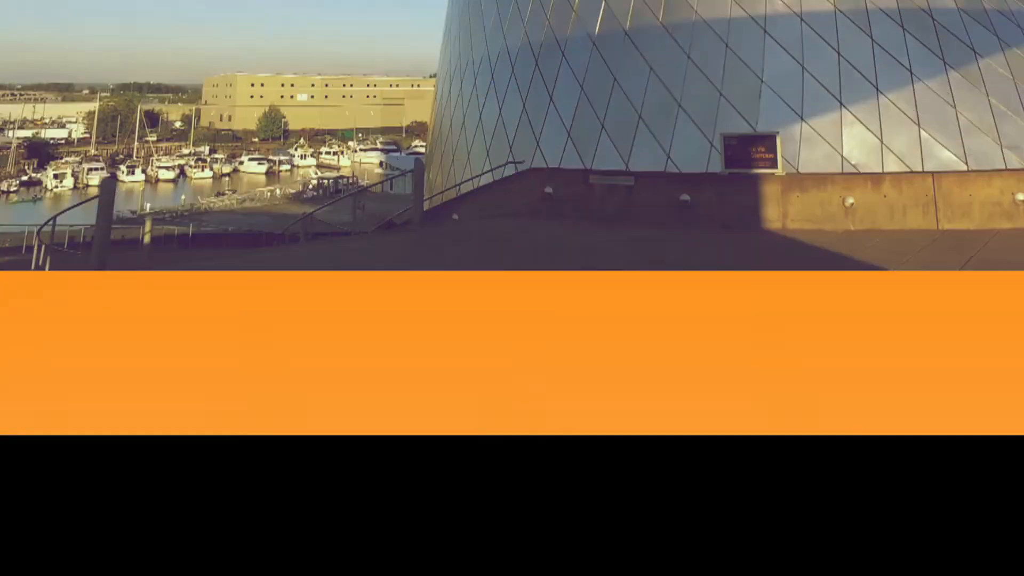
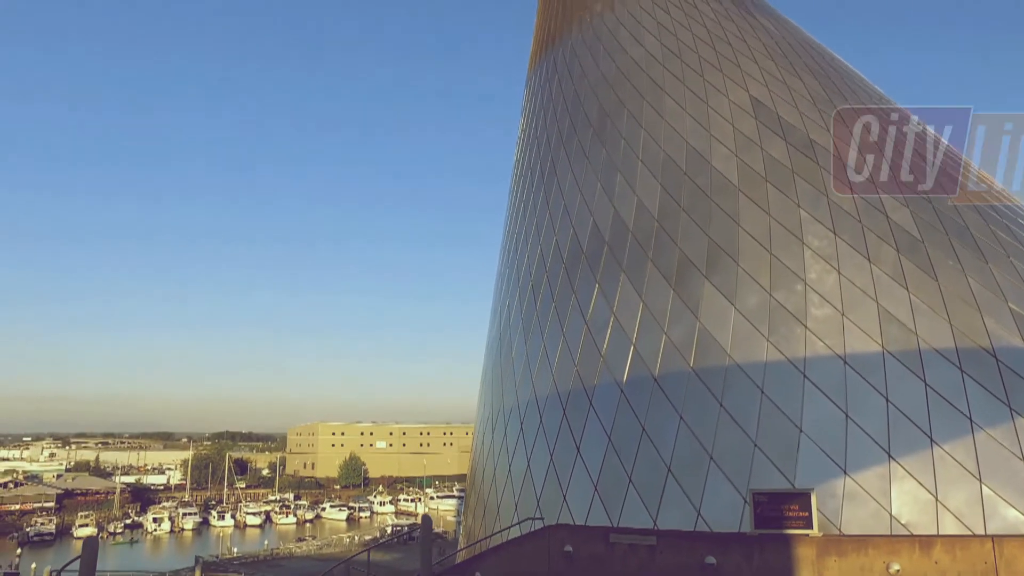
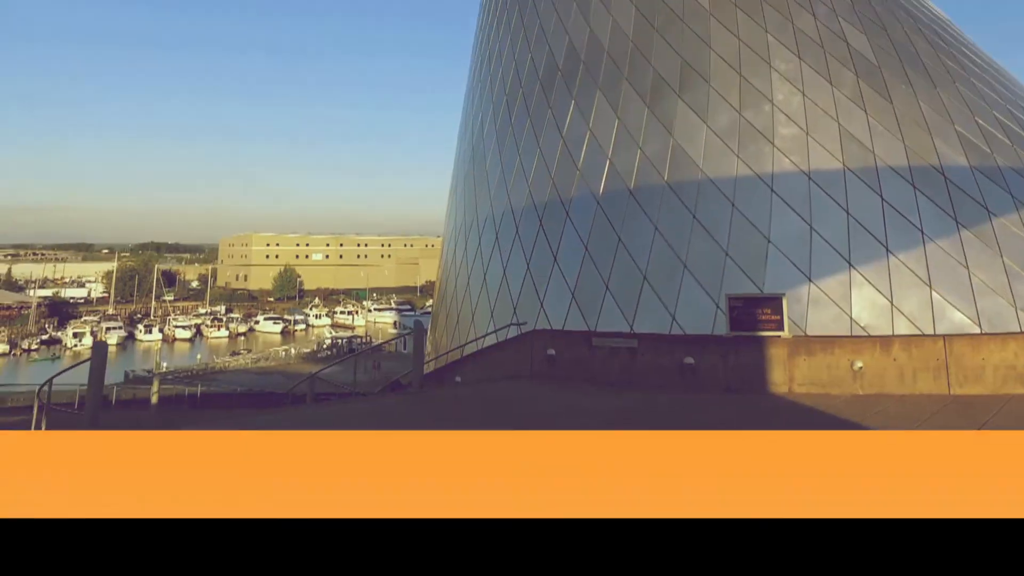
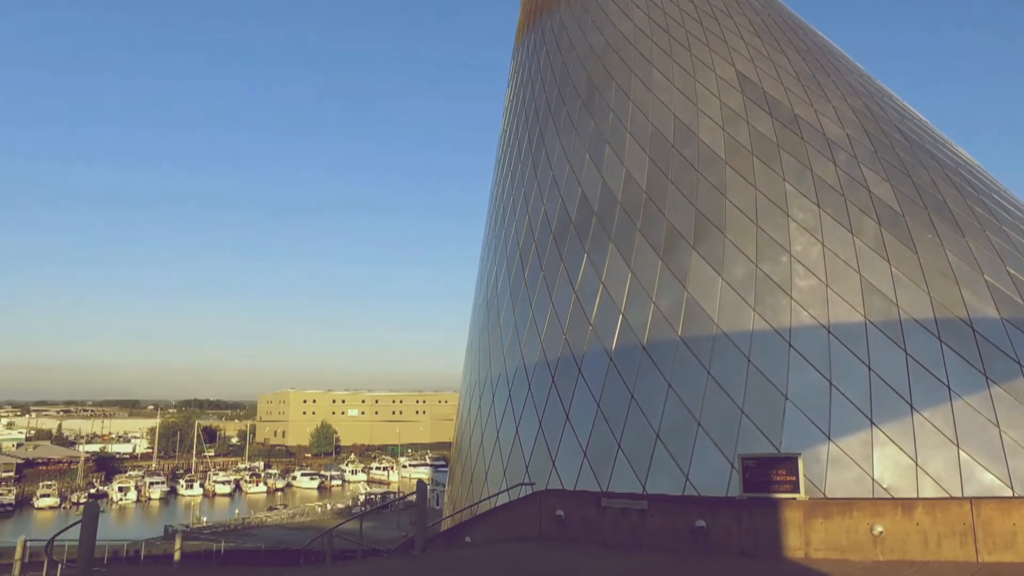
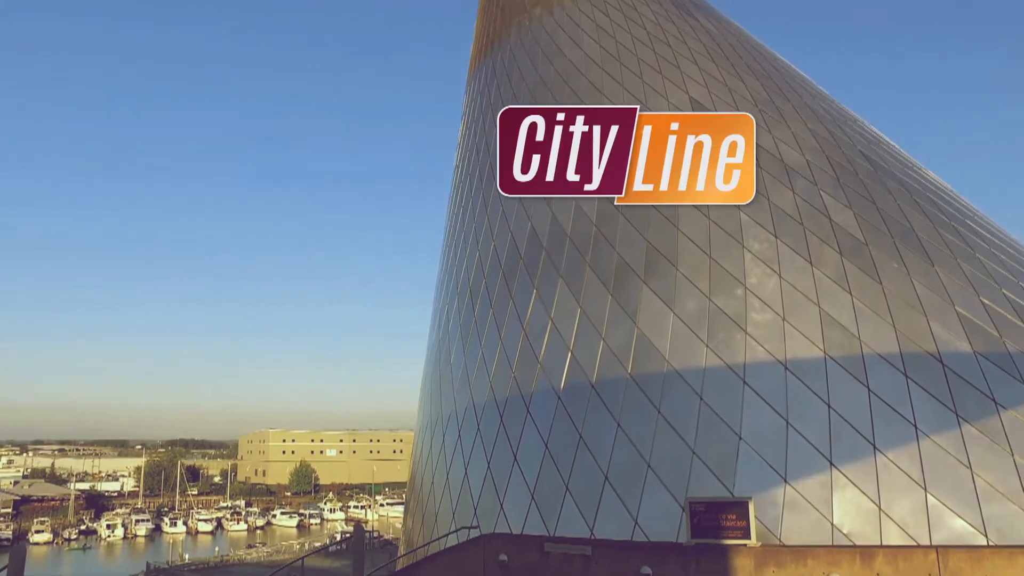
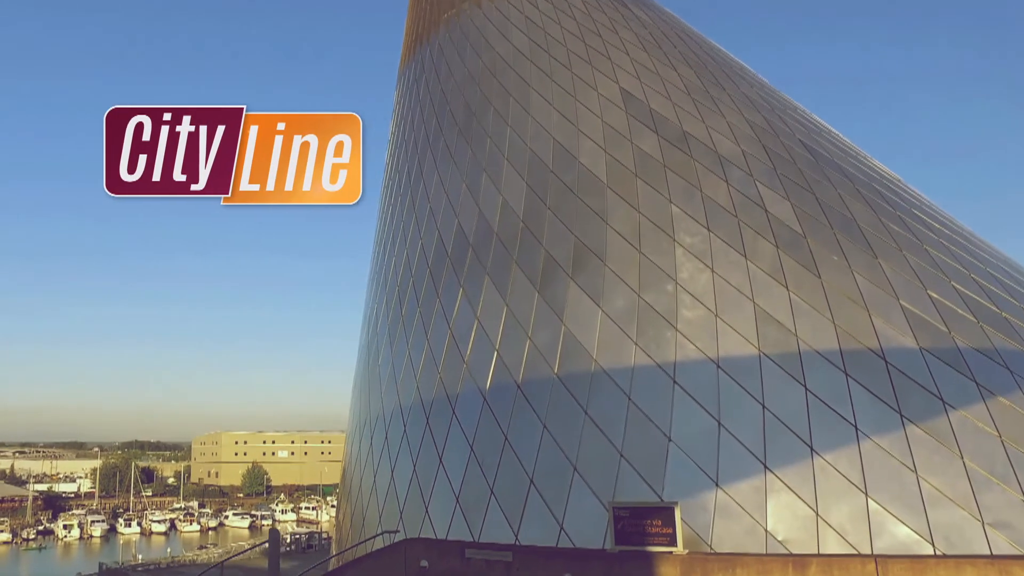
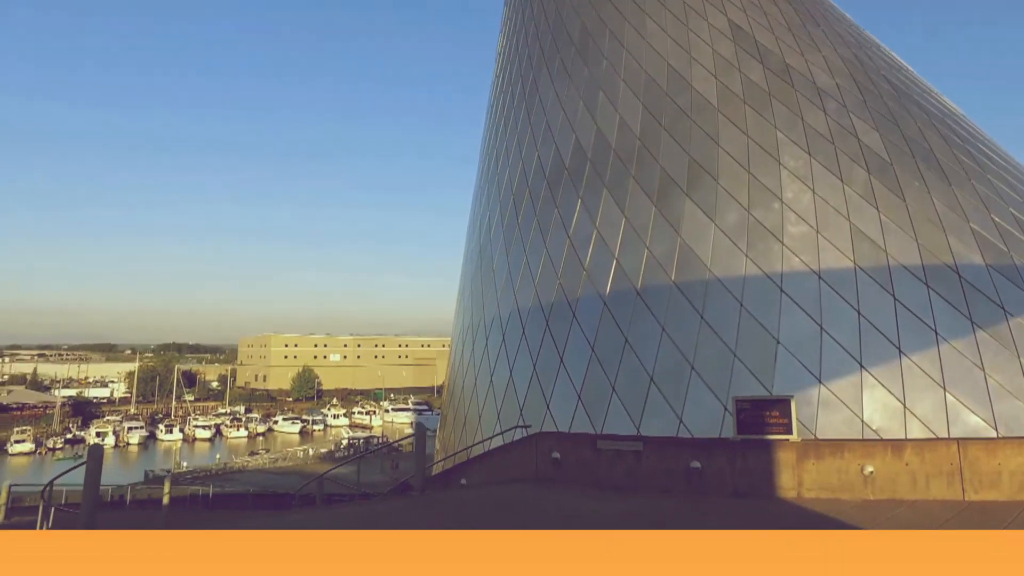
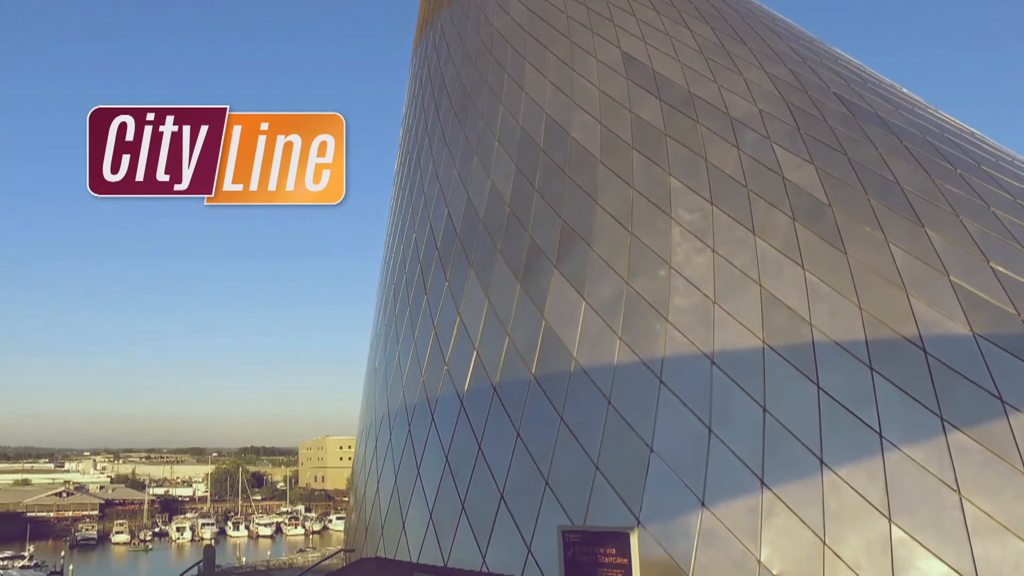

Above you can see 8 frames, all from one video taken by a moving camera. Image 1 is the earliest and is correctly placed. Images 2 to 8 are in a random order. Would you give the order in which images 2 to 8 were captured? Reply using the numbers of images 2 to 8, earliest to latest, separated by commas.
3, 7, 4, 2, 5, 6, 8
